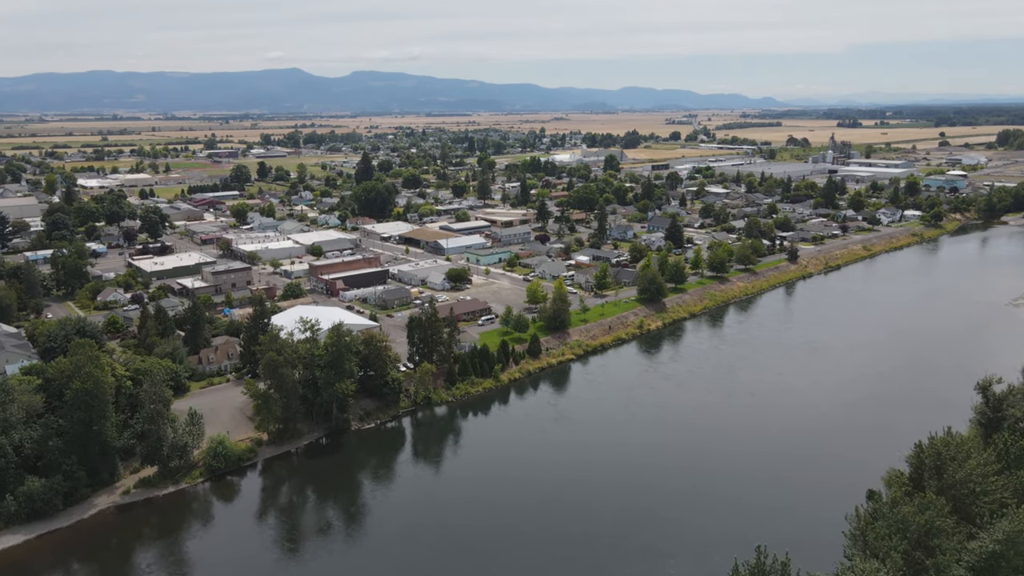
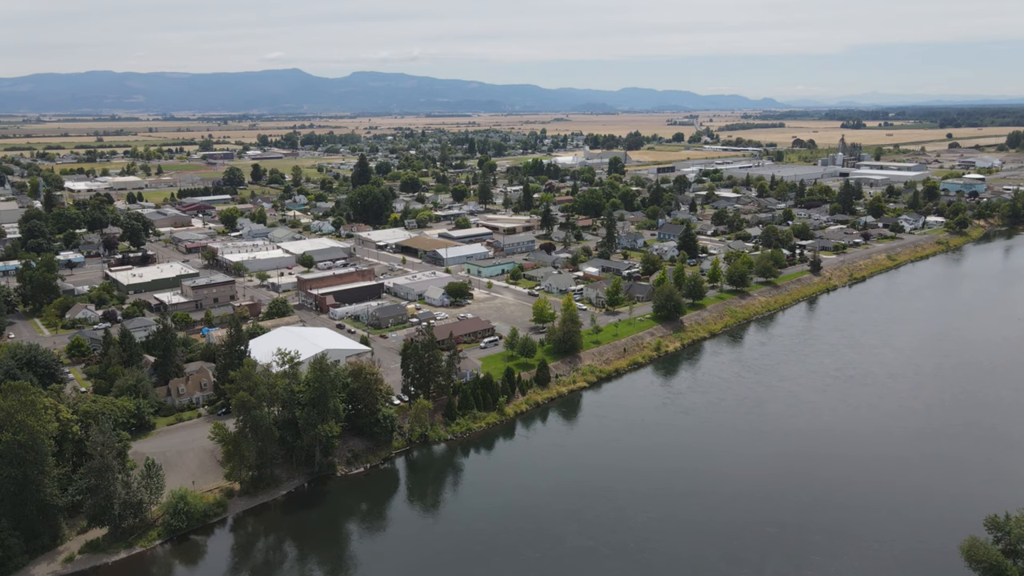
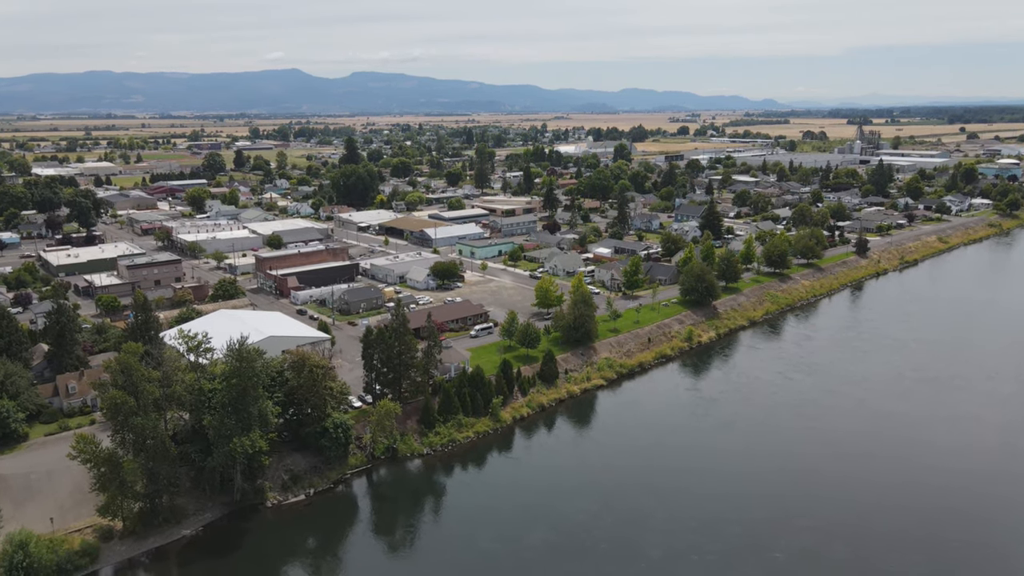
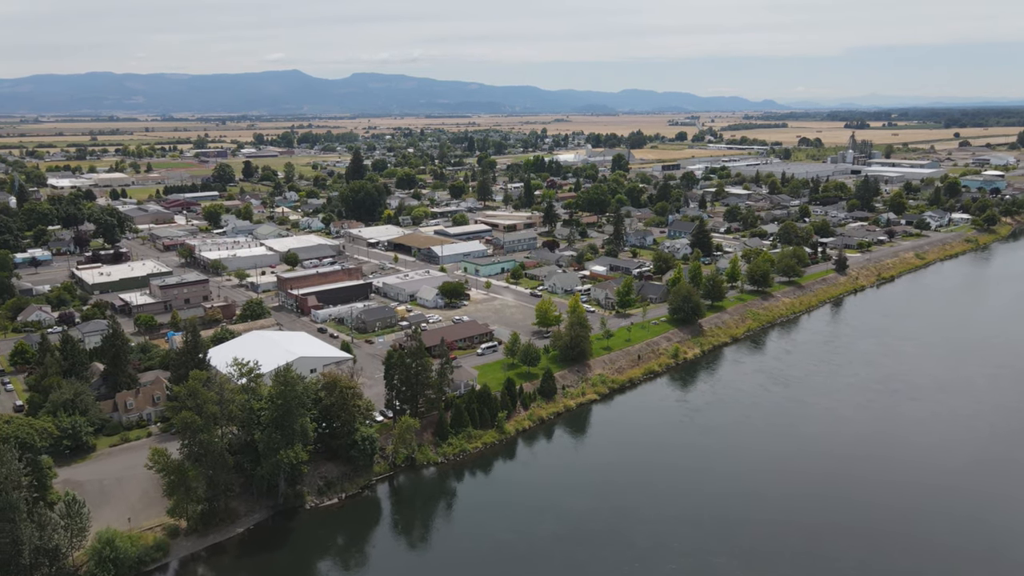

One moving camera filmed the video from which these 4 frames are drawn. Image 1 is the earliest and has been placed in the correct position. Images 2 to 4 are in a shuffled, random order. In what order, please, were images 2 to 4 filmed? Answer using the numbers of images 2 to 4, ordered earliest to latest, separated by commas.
2, 4, 3
